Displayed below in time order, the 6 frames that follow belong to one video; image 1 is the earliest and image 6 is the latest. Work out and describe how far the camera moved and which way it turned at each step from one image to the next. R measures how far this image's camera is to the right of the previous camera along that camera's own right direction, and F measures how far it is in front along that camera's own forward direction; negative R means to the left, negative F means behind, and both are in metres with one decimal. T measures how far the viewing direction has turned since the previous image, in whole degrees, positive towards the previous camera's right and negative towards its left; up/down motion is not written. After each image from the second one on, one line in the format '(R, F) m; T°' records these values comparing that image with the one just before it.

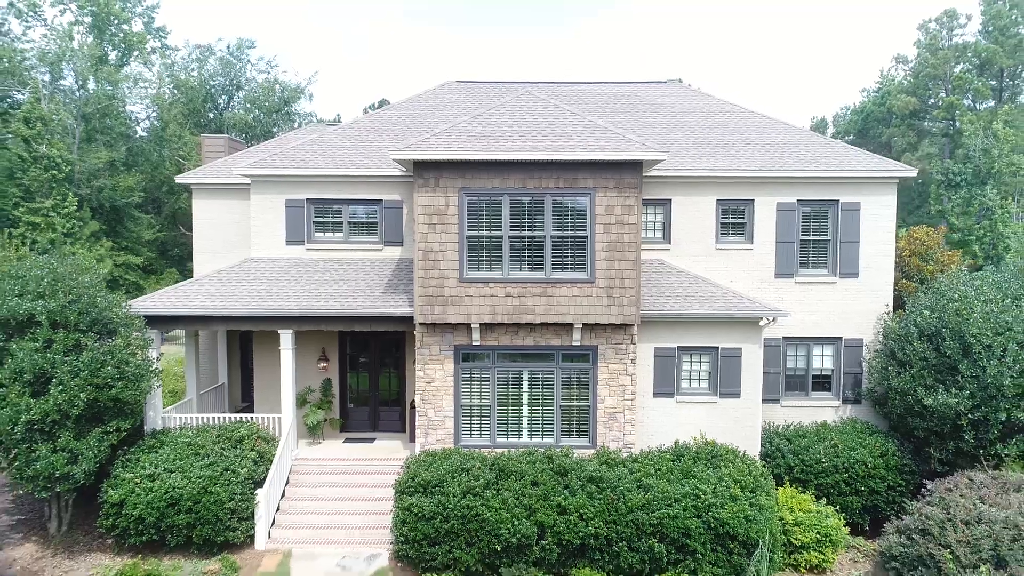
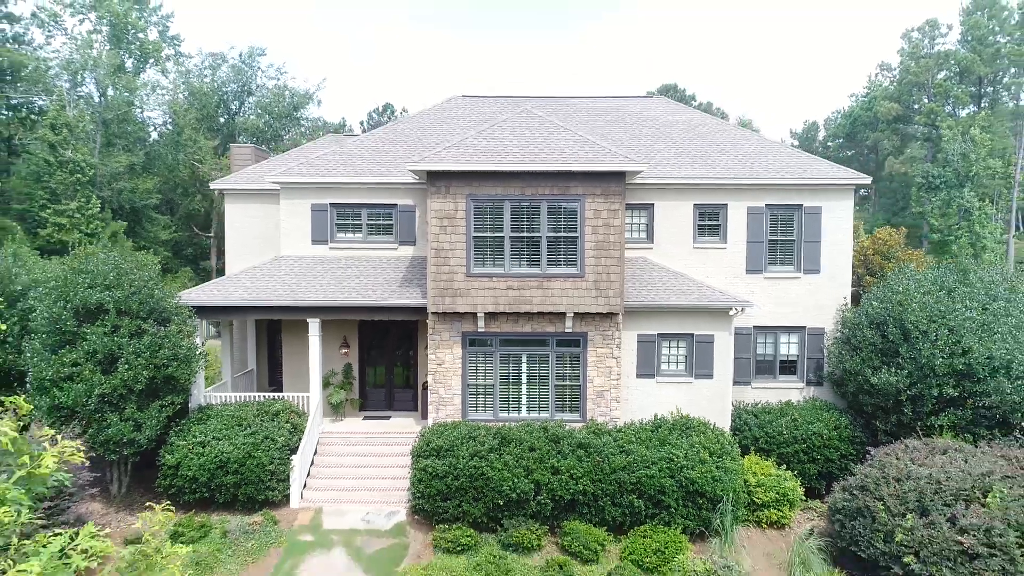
(0.0, -1.4) m; 0°
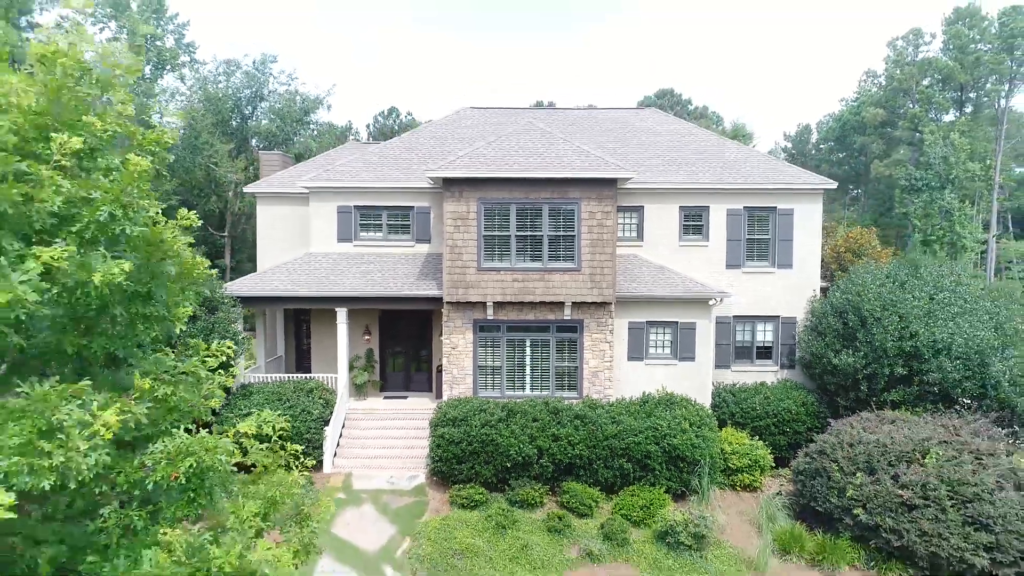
(-0.1, -1.5) m; 0°
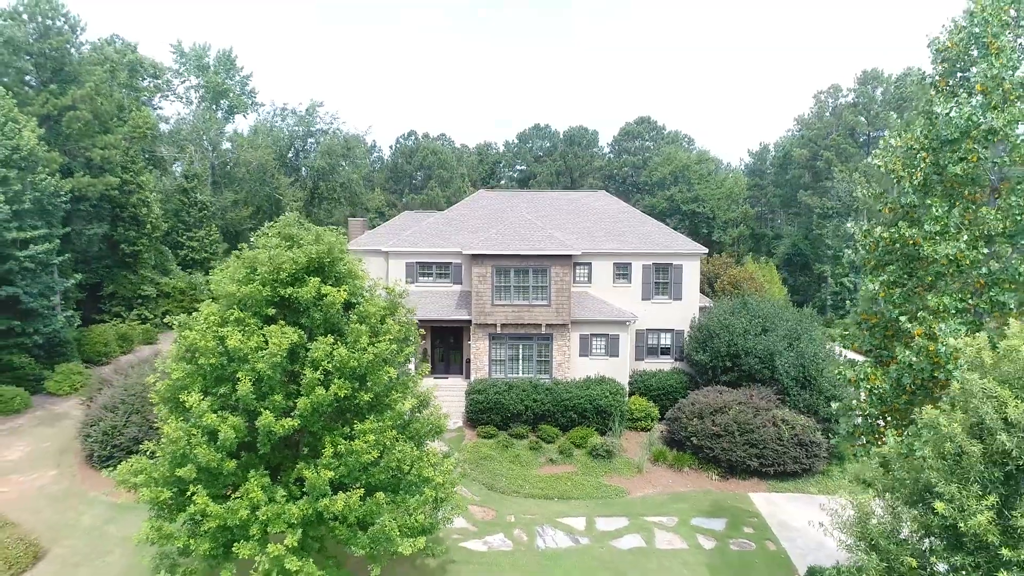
(+0.1, -9.3) m; 0°
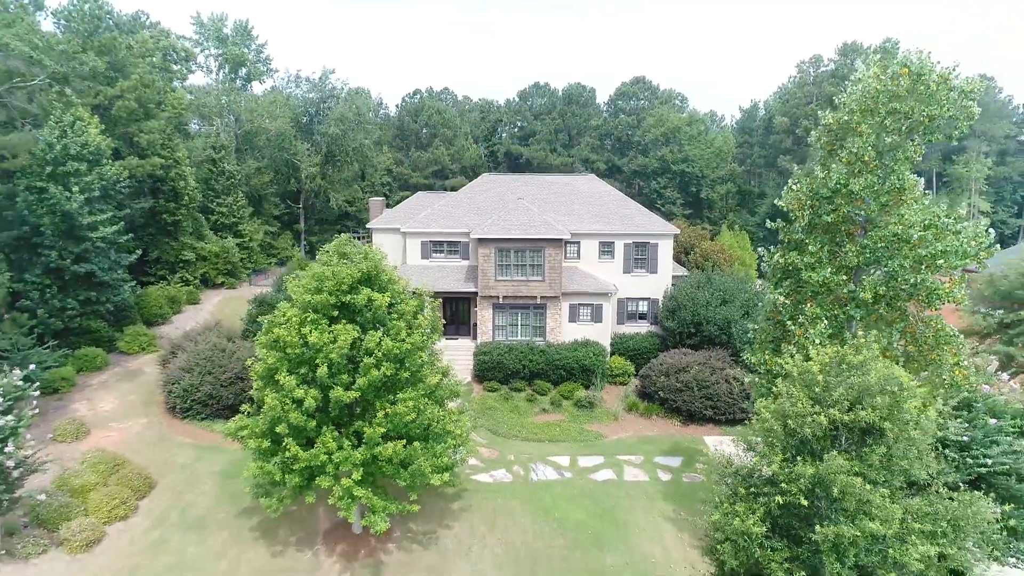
(0.0, -4.0) m; 0°
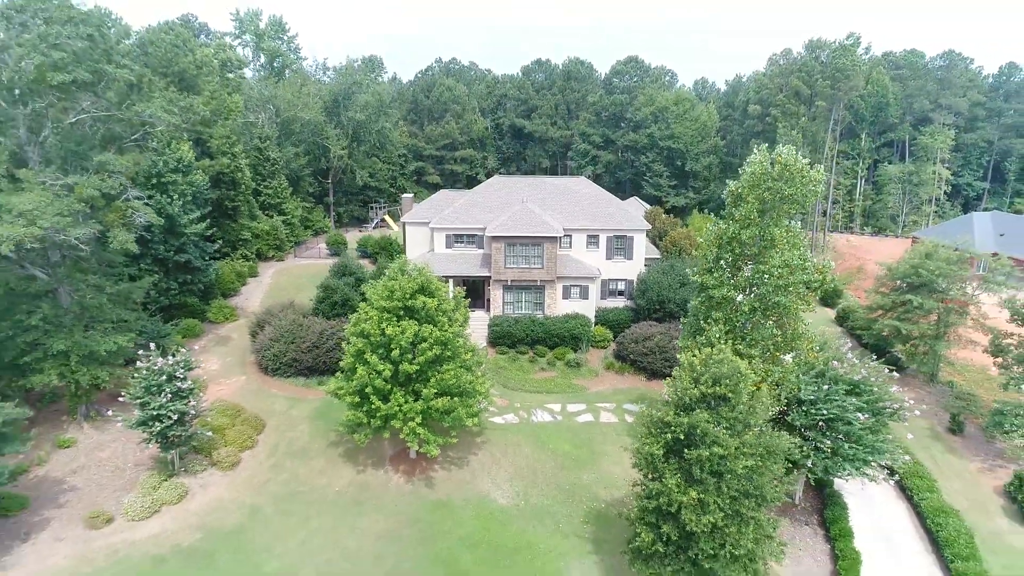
(-0.2, -7.3) m; 0°
